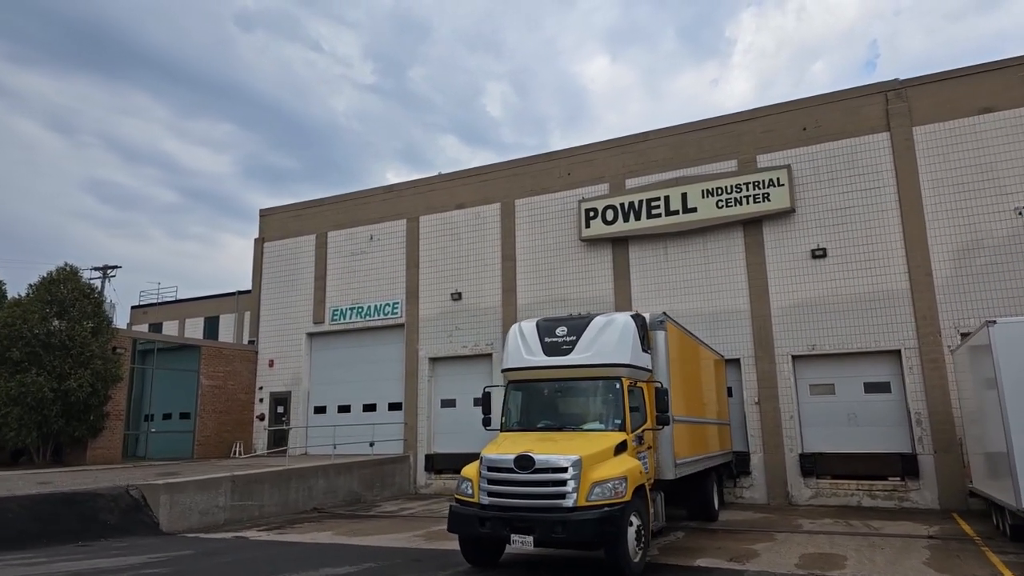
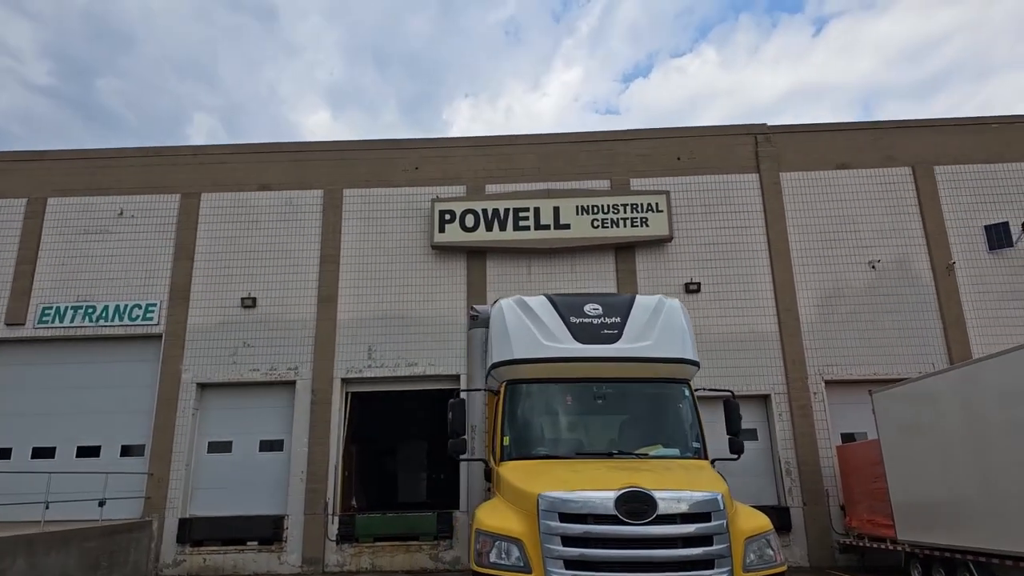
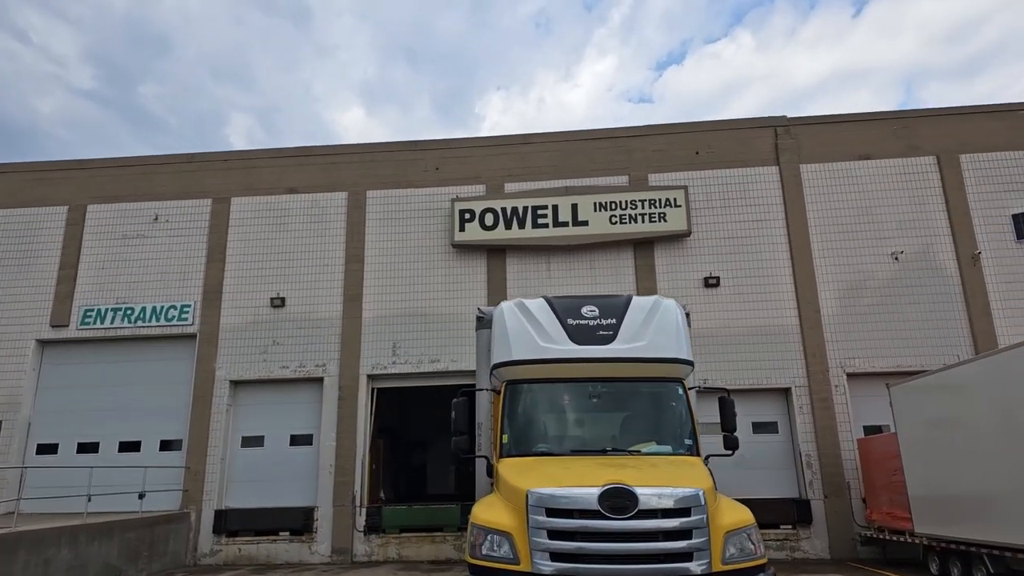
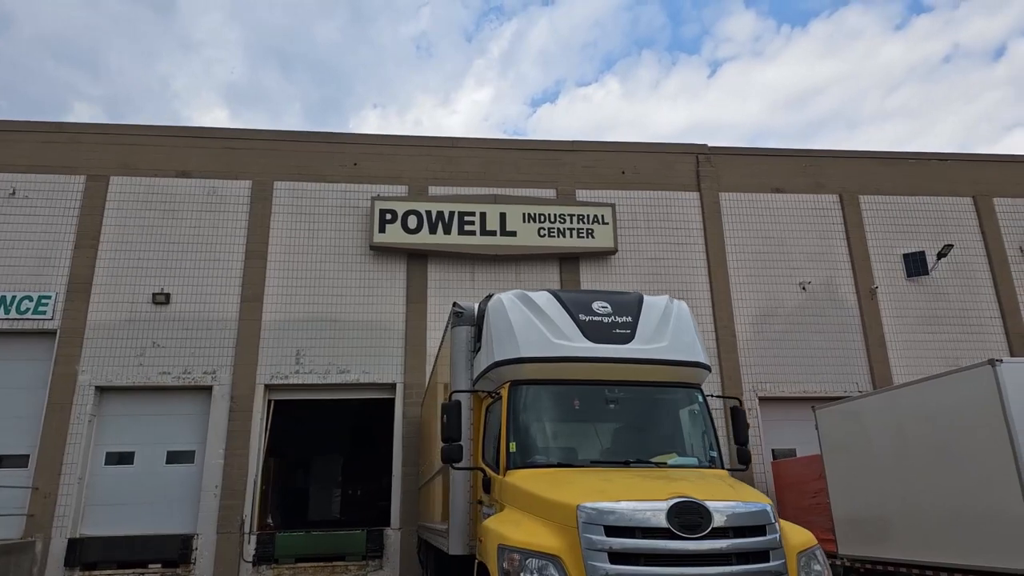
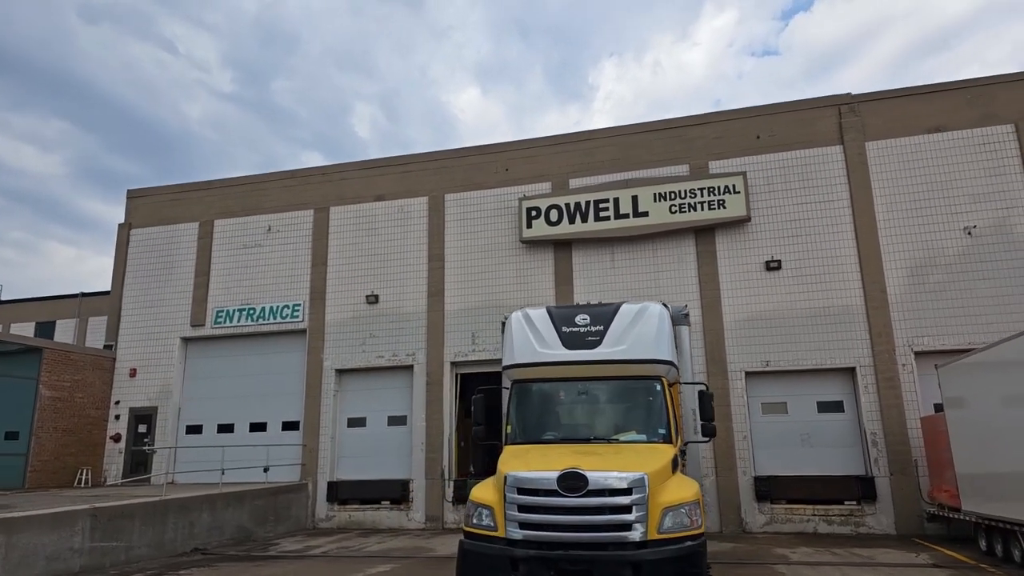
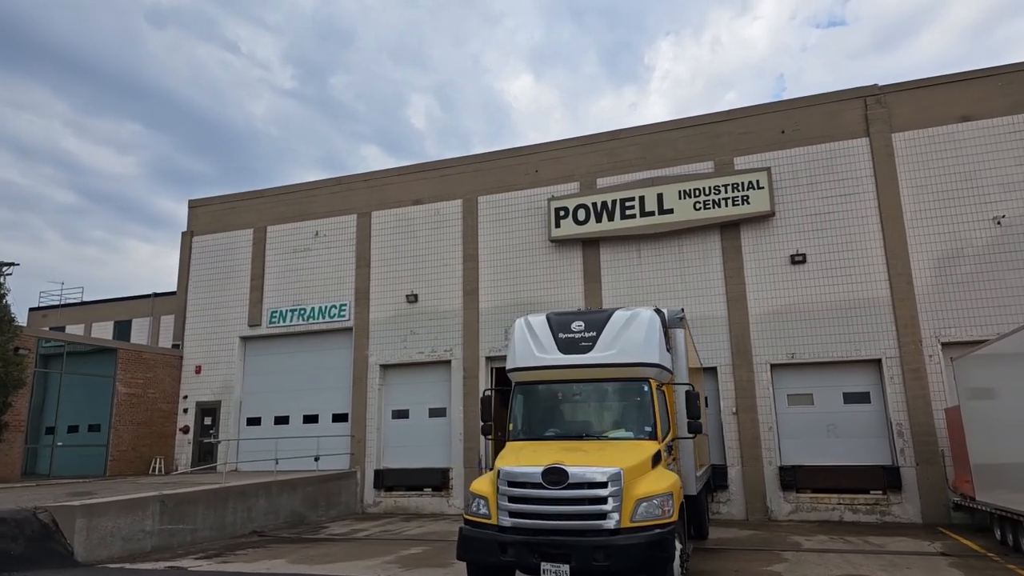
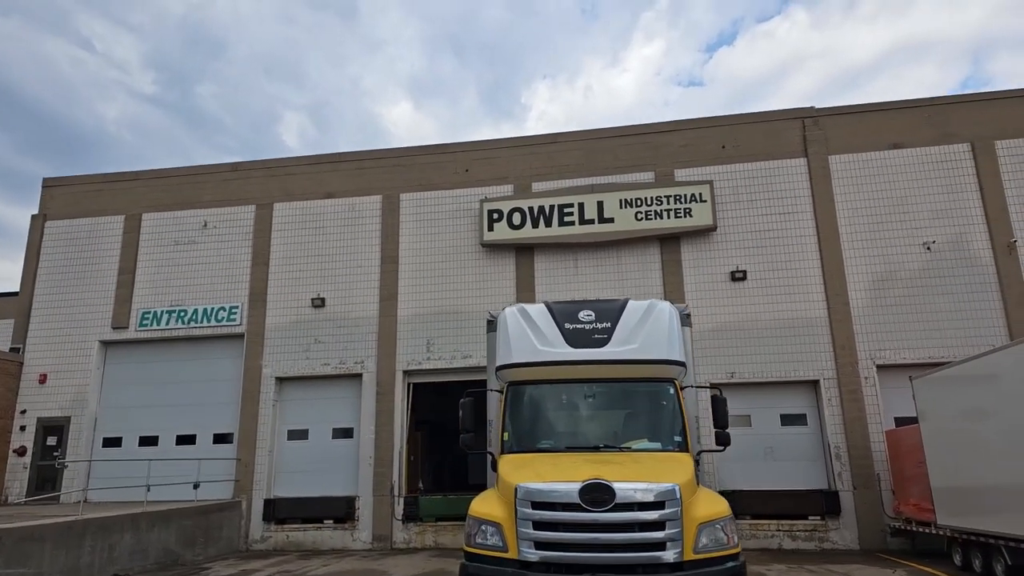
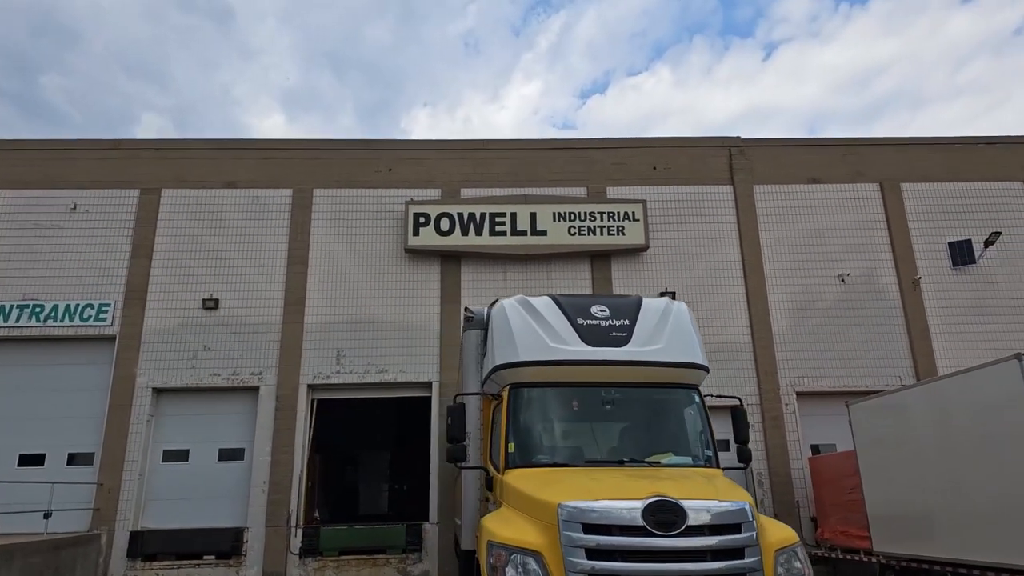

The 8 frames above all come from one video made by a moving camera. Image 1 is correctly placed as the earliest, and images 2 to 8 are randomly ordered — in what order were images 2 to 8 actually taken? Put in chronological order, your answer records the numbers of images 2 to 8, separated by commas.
6, 5, 7, 3, 2, 8, 4
